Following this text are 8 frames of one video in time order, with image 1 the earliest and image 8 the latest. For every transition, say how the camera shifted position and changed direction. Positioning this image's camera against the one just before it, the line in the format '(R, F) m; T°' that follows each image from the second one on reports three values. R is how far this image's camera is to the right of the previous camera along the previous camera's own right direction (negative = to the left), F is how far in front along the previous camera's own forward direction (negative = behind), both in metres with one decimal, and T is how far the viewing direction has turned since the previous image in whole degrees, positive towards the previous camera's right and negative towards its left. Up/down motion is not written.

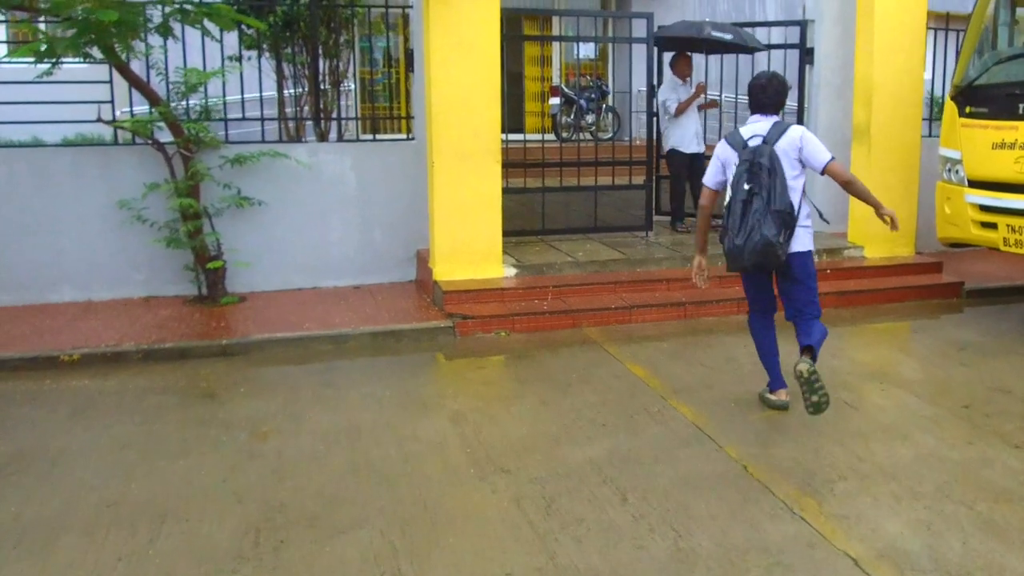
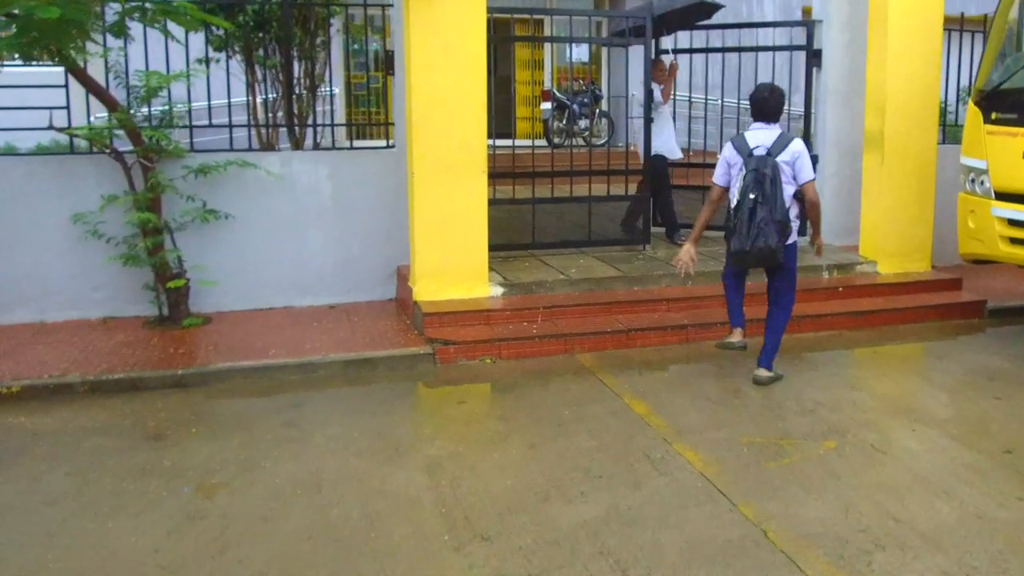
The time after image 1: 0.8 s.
(0.0, +0.6) m; 0°
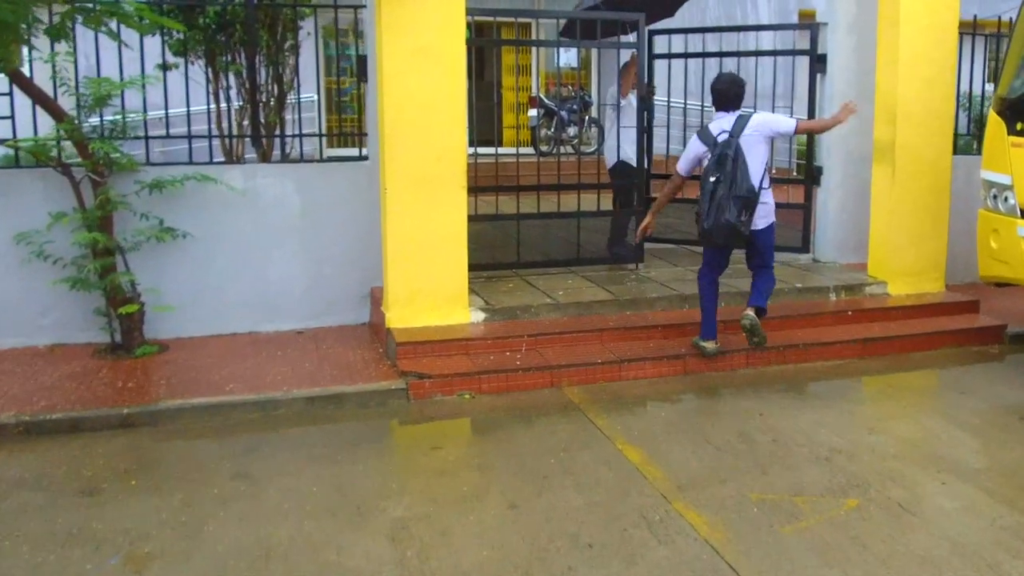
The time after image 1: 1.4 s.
(0.0, +0.5) m; 0°
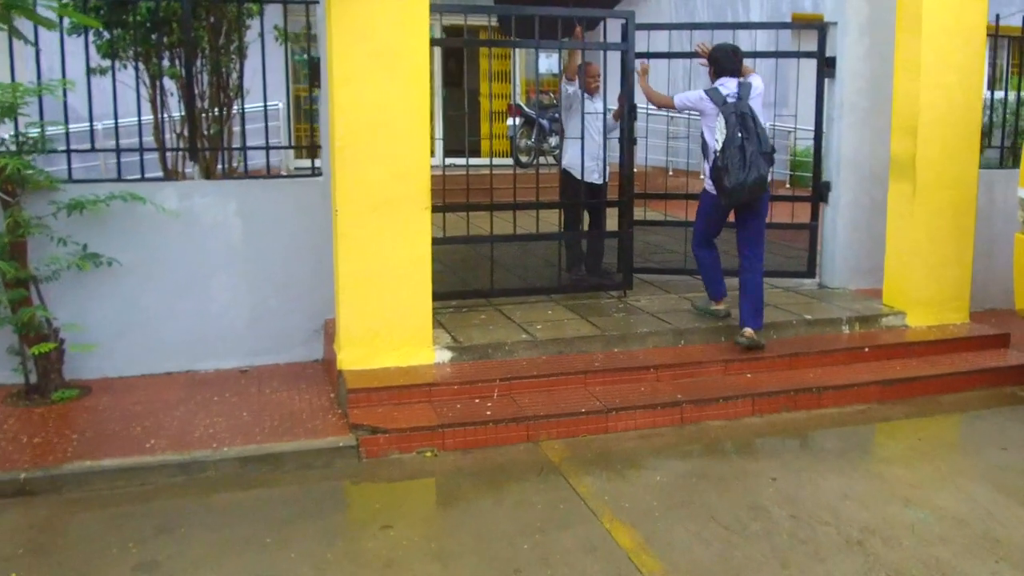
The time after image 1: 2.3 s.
(0.0, +0.8) m; 0°
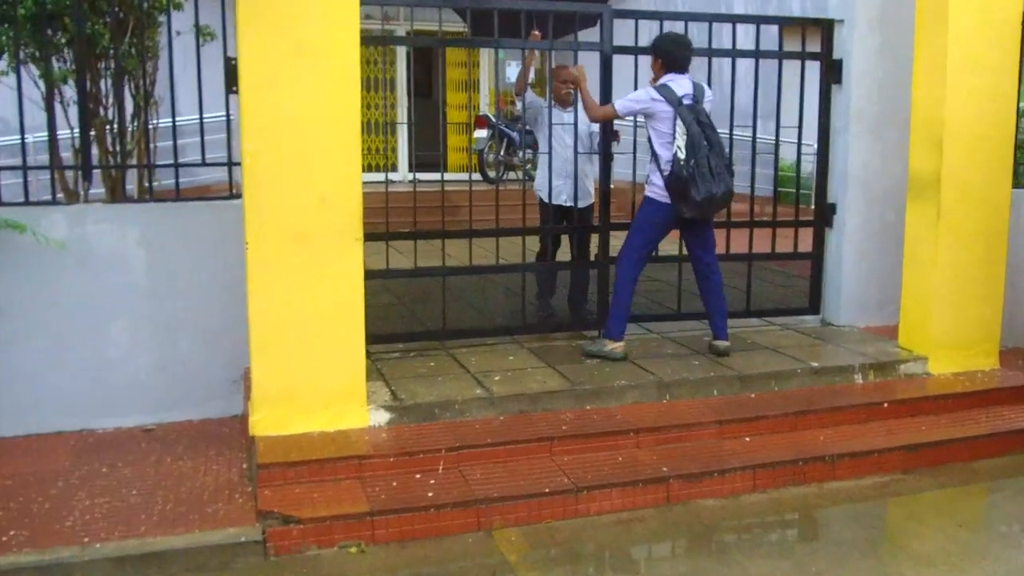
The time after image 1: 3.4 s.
(+0.1, +0.9) m; +1°
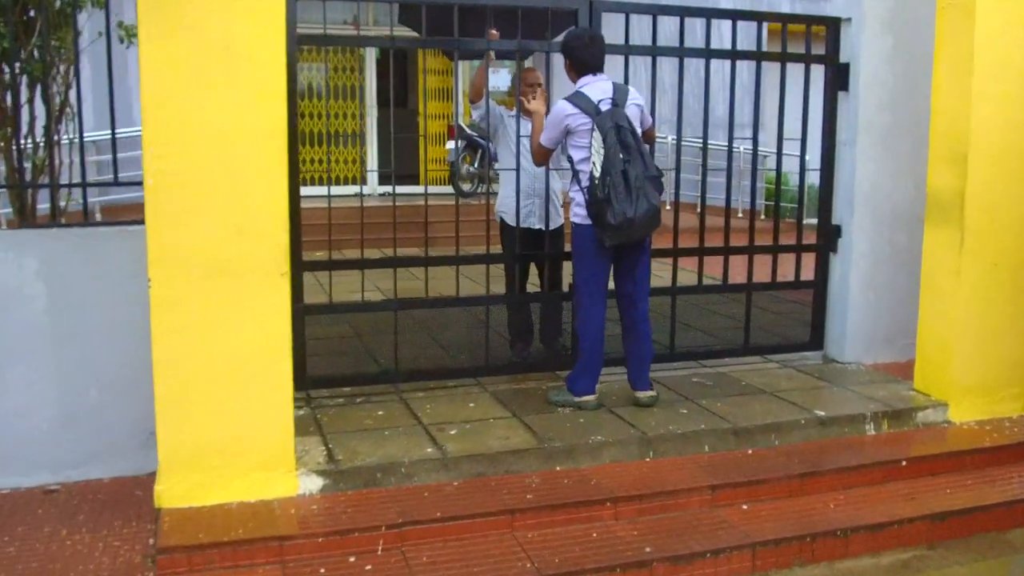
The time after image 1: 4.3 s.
(+0.1, +0.7) m; 0°
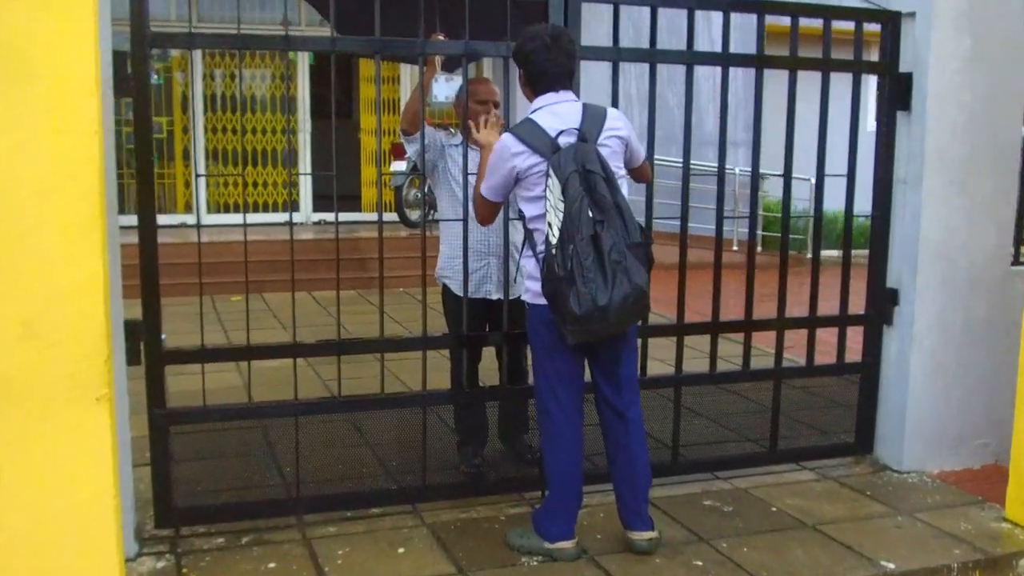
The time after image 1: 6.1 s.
(0.0, +1.3) m; +1°
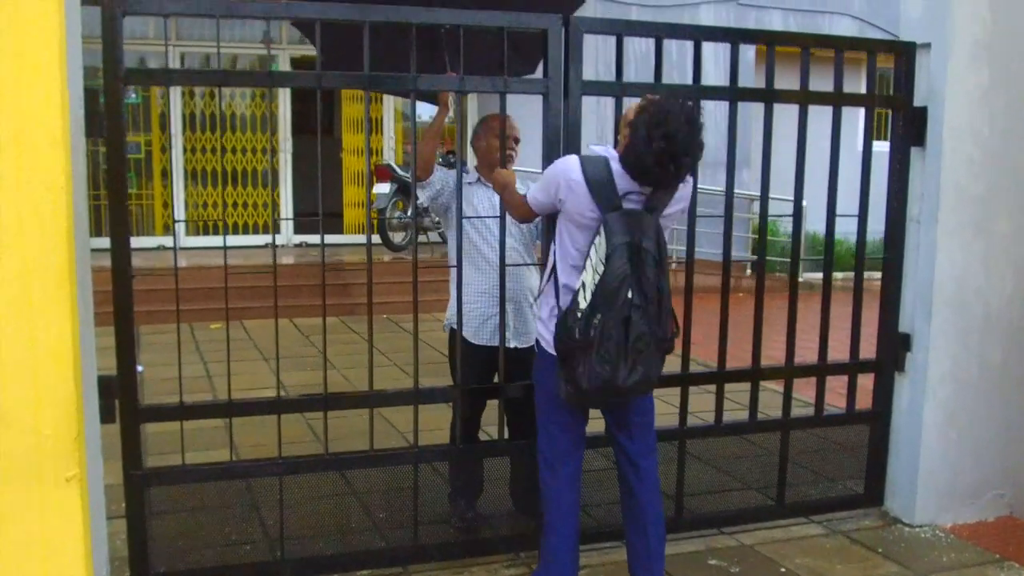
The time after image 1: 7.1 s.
(0.0, +0.2) m; +1°
